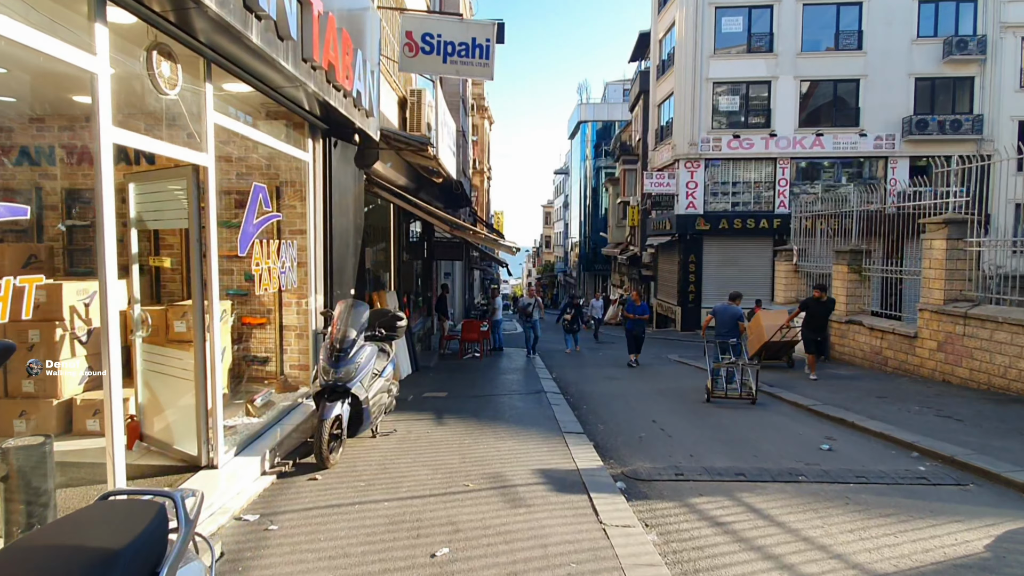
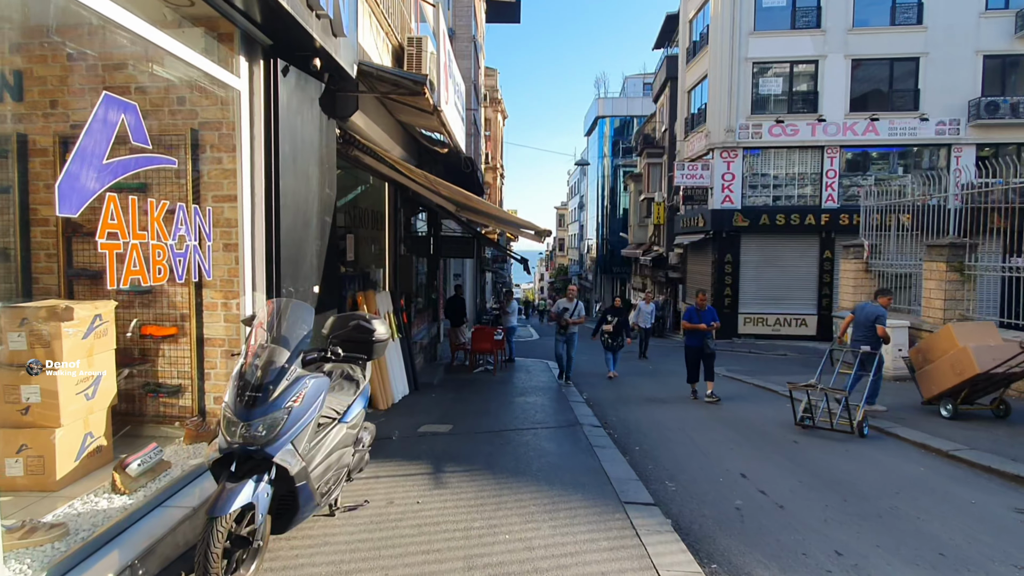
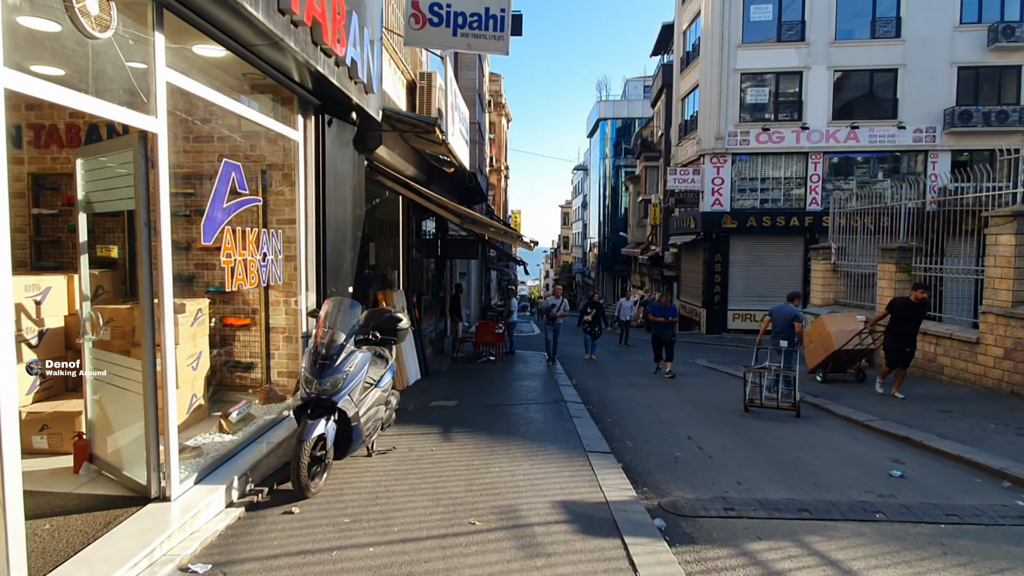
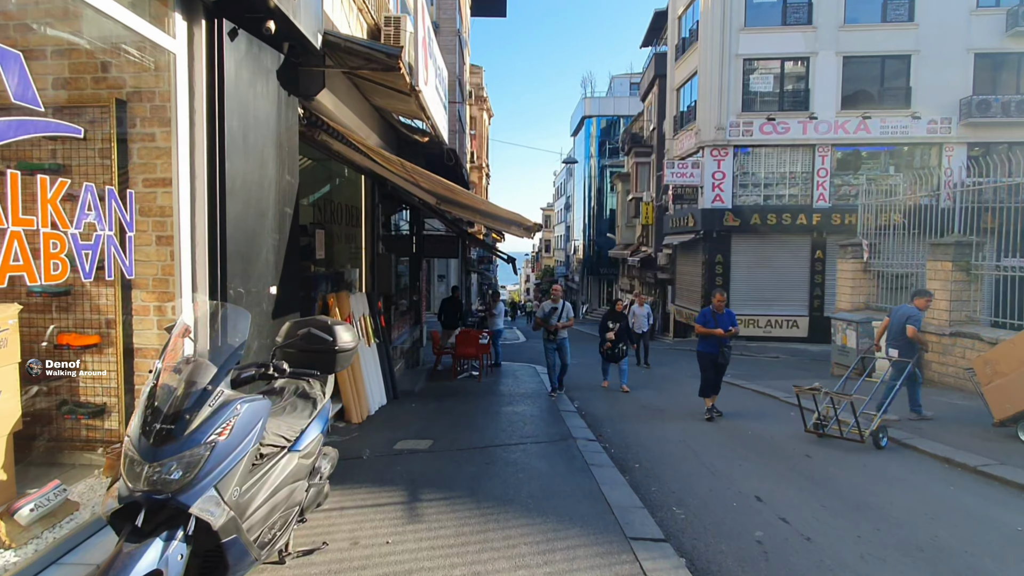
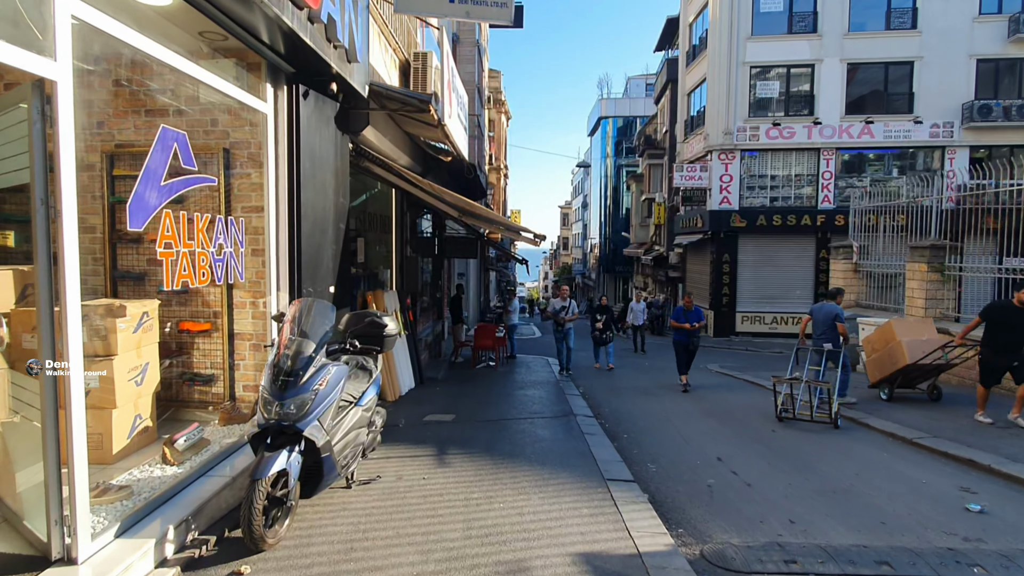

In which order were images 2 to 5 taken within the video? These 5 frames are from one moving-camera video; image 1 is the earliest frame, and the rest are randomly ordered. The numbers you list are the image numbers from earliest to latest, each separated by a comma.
3, 5, 2, 4
